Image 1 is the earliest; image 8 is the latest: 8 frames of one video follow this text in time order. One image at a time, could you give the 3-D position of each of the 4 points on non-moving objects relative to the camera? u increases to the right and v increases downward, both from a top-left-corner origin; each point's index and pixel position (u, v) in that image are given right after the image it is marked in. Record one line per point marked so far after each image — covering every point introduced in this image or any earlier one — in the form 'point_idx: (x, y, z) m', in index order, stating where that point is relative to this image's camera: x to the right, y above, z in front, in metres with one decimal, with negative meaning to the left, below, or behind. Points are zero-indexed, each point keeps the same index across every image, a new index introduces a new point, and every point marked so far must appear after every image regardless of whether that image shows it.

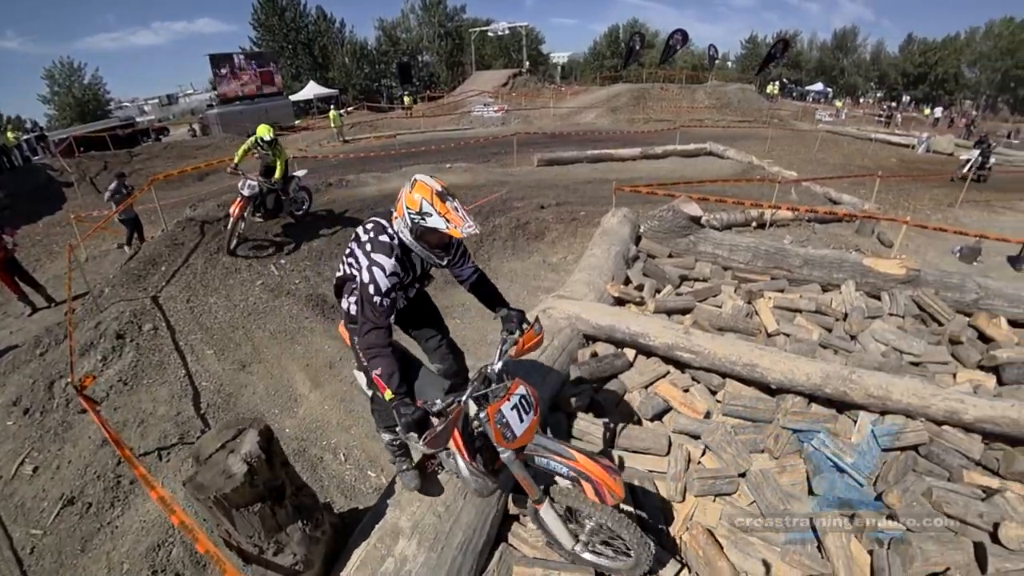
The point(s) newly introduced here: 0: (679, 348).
0: (+1.8, -0.7, +5.4) m
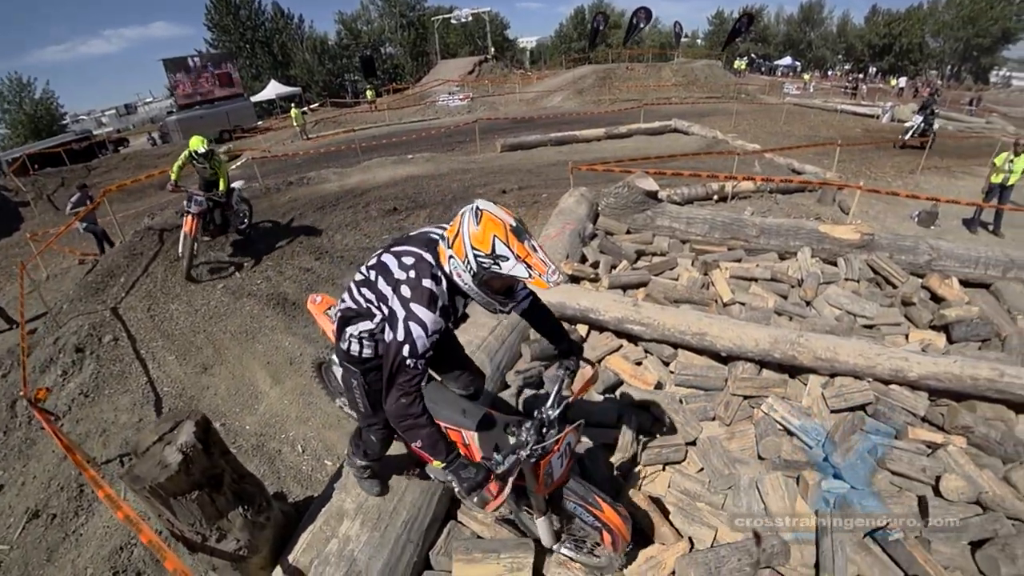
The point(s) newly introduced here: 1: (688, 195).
0: (+1.3, -0.4, +5.4) m
1: (+3.1, +1.6, +8.6) m
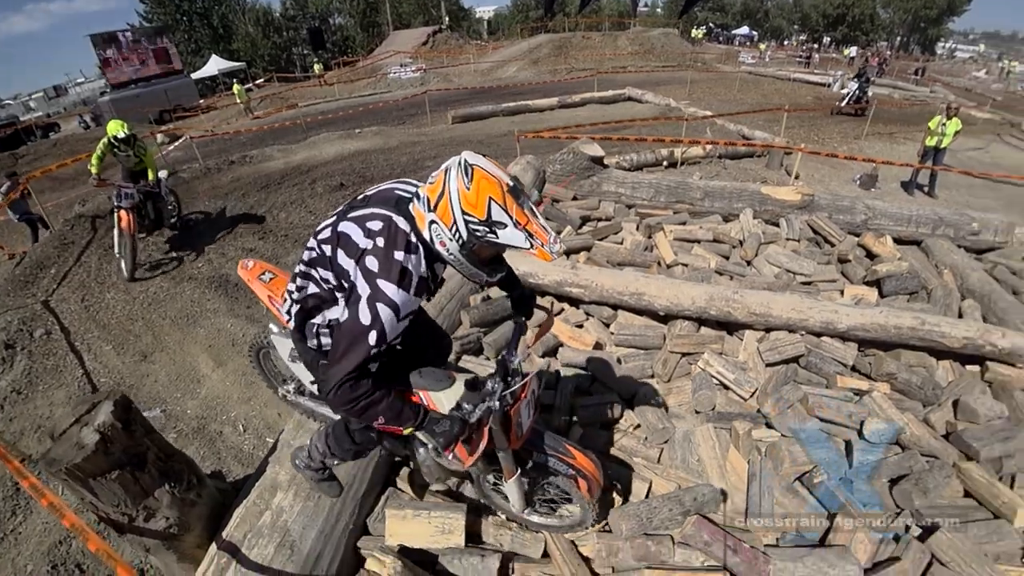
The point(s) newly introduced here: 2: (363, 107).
0: (+0.6, 0.0, +5.4) m
1: (+2.3, +2.2, +8.6) m
2: (-4.8, +5.8, +15.3) m
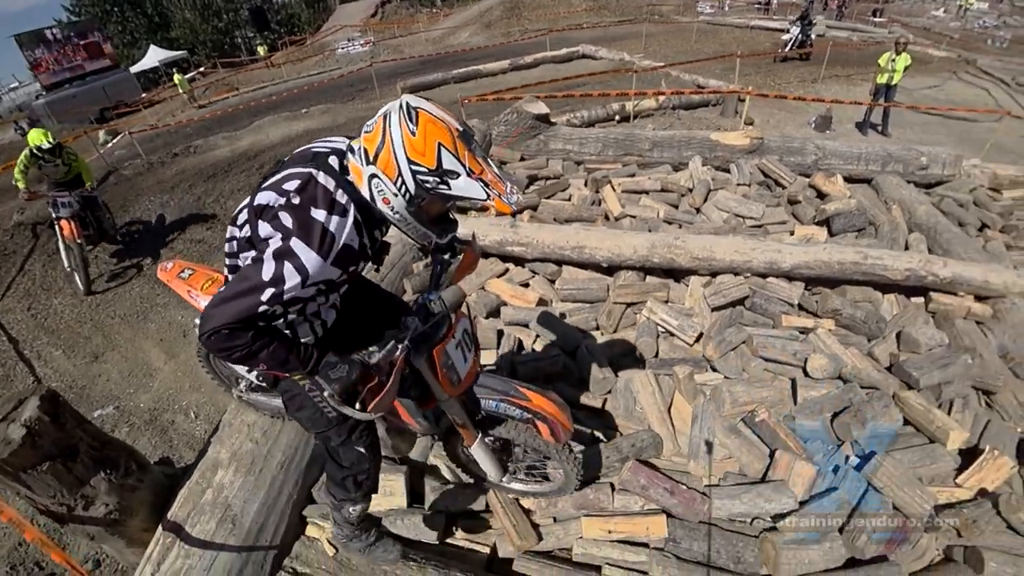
0: (0.0, +0.5, +5.2) m
1: (+1.4, +2.9, +8.3) m
2: (-6.1, +6.3, +14.7) m
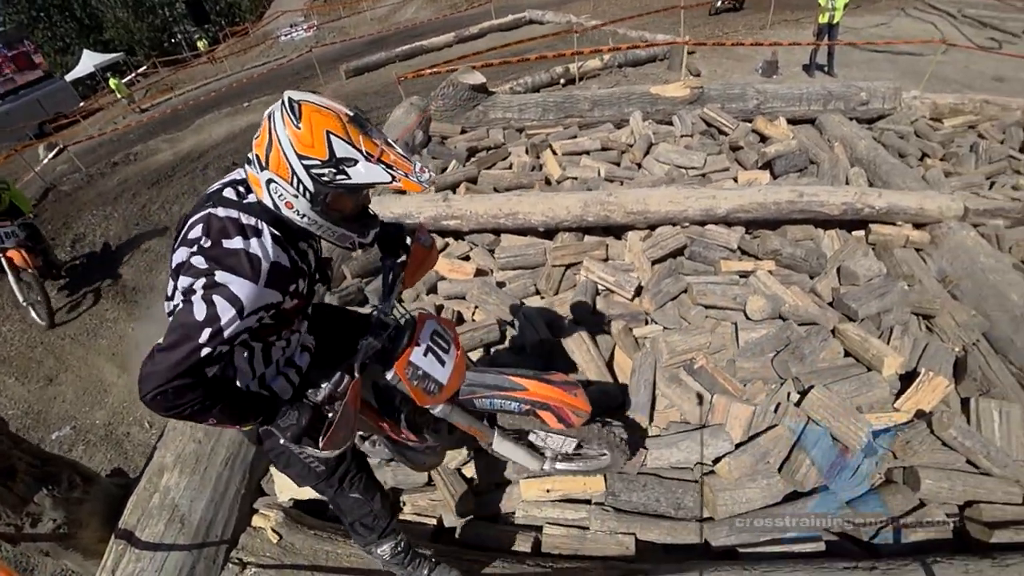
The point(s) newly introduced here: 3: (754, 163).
0: (-0.7, +0.8, +5.1) m
1: (+0.4, +3.5, +8.2) m
2: (-7.5, +6.3, +14.2) m
3: (+3.0, +1.5, +5.9) m
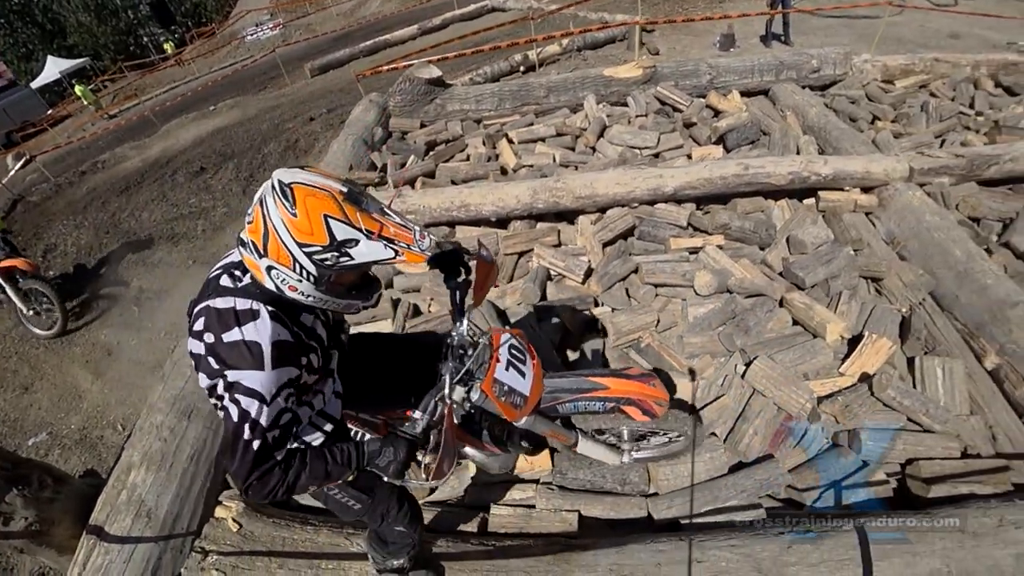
0: (-1.2, +0.8, +5.1) m
1: (-0.3, +3.6, +8.1) m
2: (-8.5, +6.0, +14.1) m
3: (+2.4, +1.8, +5.9) m
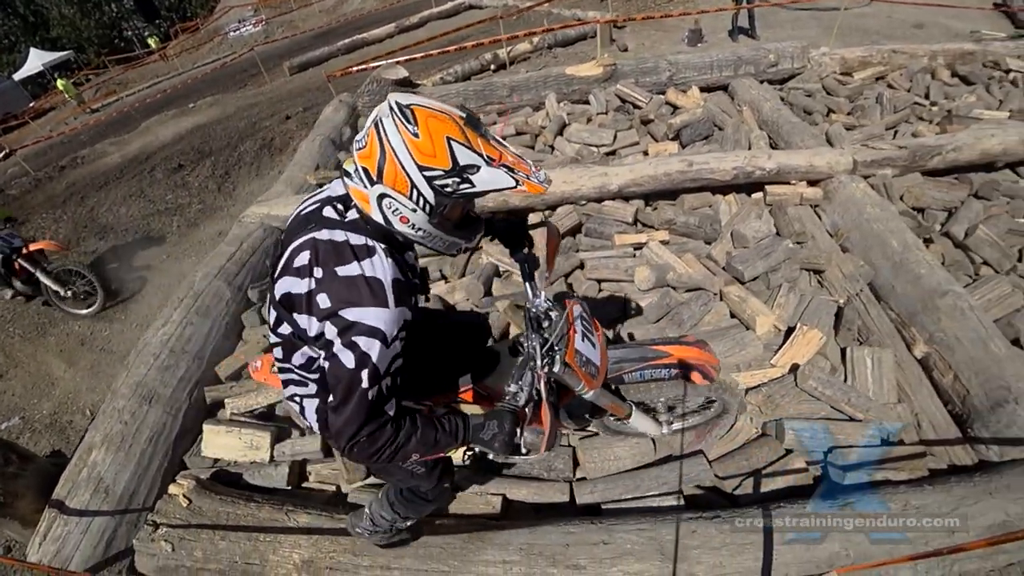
0: (-1.7, +0.8, +5.3) m
1: (-0.9, +3.7, +8.2) m
2: (-9.0, +6.0, +14.3) m
3: (+1.9, +1.9, +6.0) m
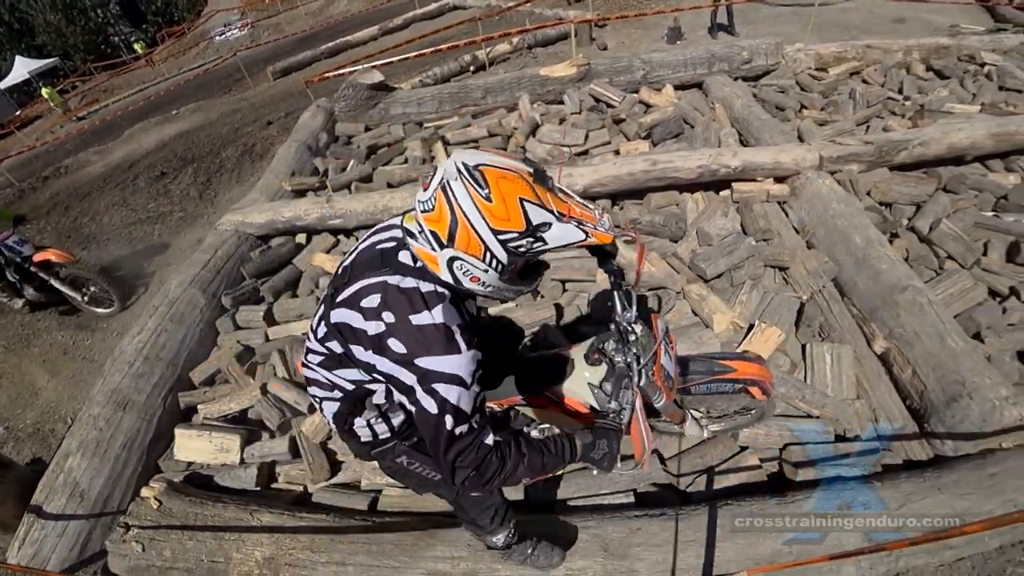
0: (-2.0, +0.8, +5.3) m
1: (-1.2, +3.6, +8.3) m
2: (-9.3, +5.8, +14.4) m
3: (+1.5, +1.9, +6.0) m
